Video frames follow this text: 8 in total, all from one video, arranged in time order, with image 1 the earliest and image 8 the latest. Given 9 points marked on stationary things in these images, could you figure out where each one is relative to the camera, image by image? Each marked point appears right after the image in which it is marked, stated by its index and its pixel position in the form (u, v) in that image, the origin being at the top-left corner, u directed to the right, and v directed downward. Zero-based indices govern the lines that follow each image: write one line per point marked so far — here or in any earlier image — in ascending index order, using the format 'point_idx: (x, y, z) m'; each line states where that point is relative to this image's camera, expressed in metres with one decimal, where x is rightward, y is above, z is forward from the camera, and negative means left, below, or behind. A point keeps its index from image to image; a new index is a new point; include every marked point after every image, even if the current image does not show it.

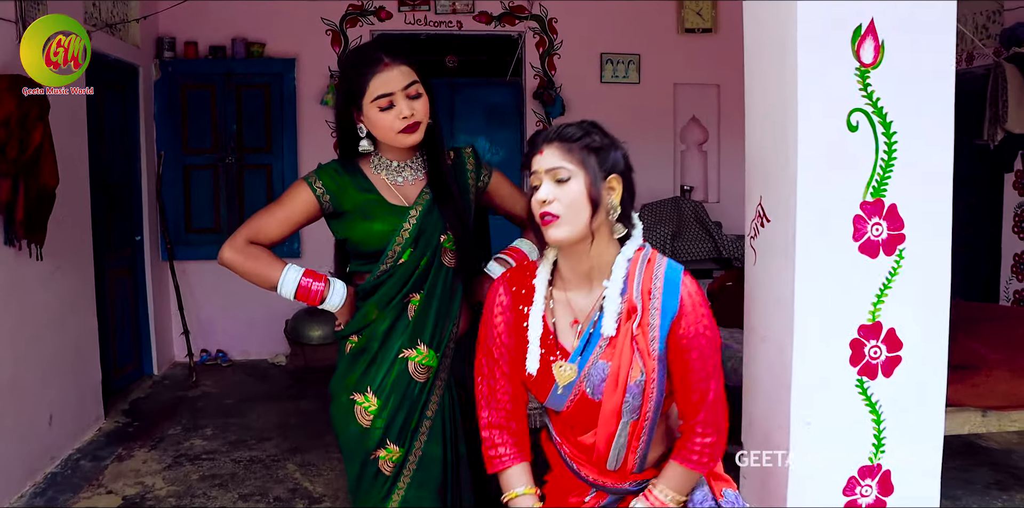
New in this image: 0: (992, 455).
0: (+1.2, -0.5, +3.3) m
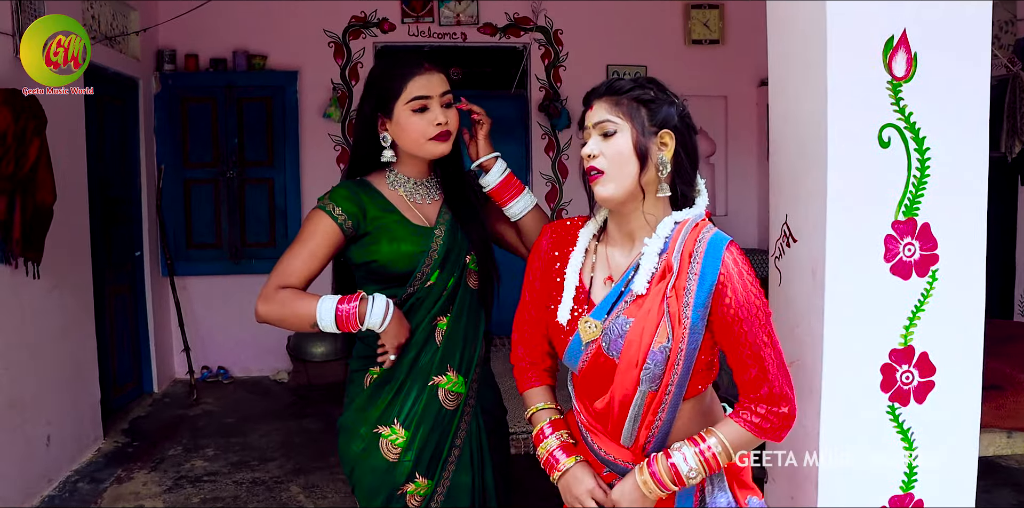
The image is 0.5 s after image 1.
0: (+1.2, -0.5, +3.2) m
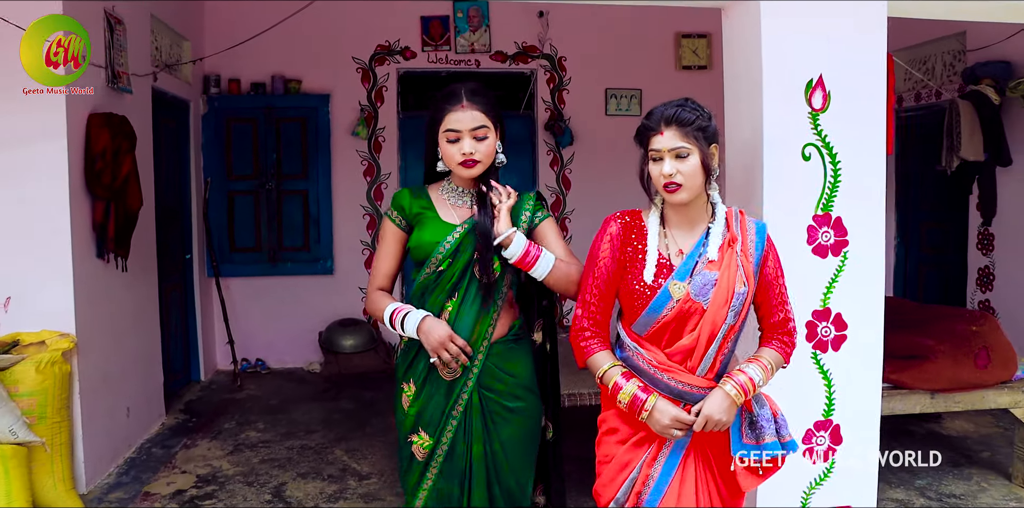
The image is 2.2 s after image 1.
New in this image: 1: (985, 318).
0: (+1.2, -0.5, +3.8) m
1: (+1.1, -0.1, +3.2) m
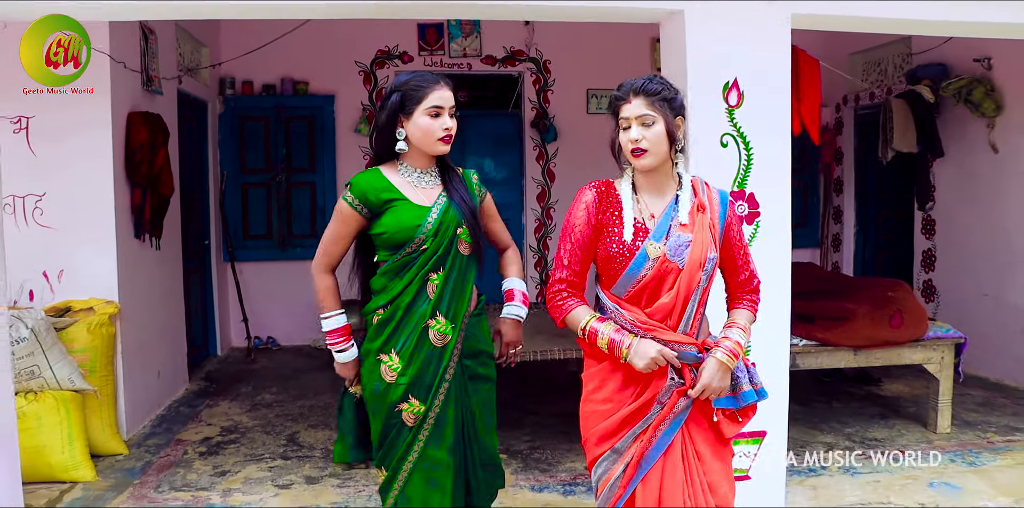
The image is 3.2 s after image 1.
0: (+1.2, -0.5, +4.3) m
1: (+1.1, -0.1, +3.7) m
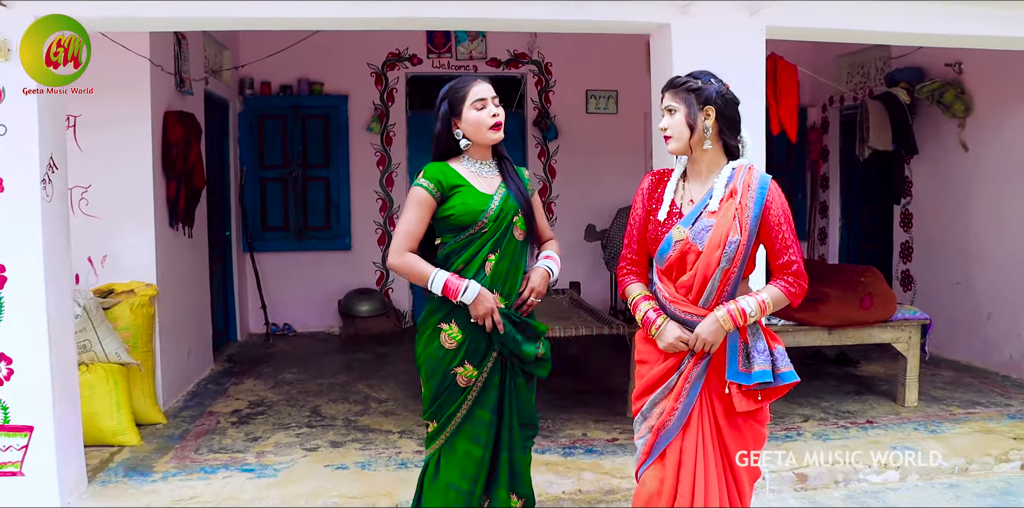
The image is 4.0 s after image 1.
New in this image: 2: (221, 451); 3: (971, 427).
0: (+1.2, -0.4, +4.6) m
1: (+1.1, -0.1, +4.0) m
2: (-0.8, -0.5, +3.5) m
3: (+1.3, -0.5, +3.7) m
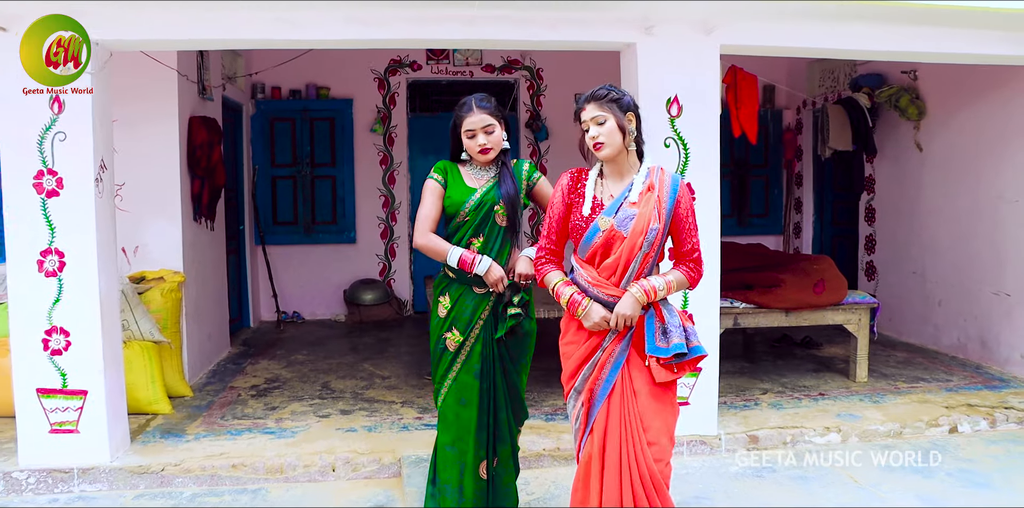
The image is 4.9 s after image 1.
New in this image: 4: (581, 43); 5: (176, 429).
0: (+1.2, -0.4, +5.1) m
1: (+1.0, 0.0, +4.5) m
2: (-0.8, -0.5, +4.0) m
3: (+1.2, -0.4, +4.2) m
4: (+0.2, +0.5, +3.4) m
5: (-0.9, -0.5, +3.8) m
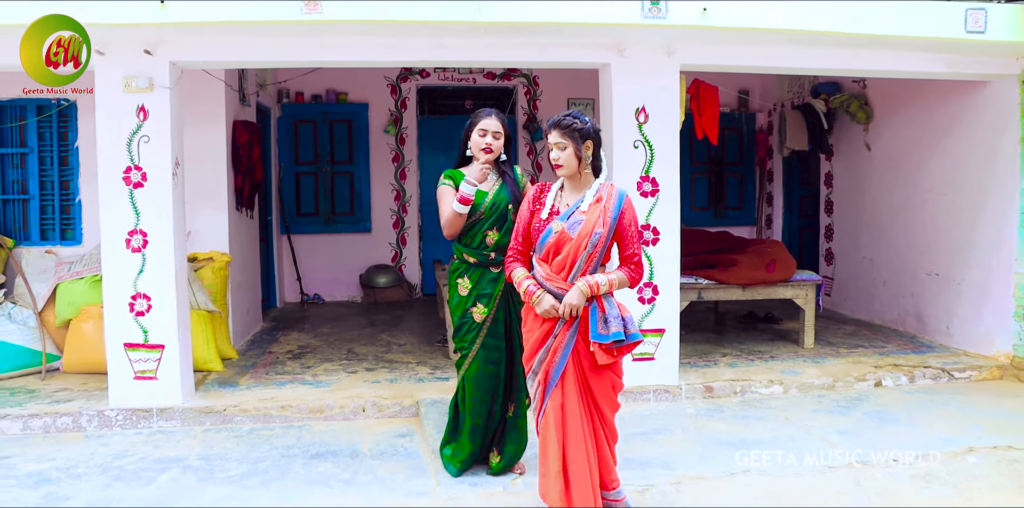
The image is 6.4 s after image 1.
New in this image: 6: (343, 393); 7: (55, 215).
0: (+1.2, -0.3, +5.8) m
1: (+1.0, 0.0, +5.3) m
2: (-0.8, -0.4, +4.7) m
3: (+1.2, -0.4, +4.9) m
4: (+0.2, +0.6, +4.1) m
5: (-0.9, -0.4, +4.6) m
6: (-0.5, -0.4, +4.3) m
7: (-1.8, +0.1, +5.2) m
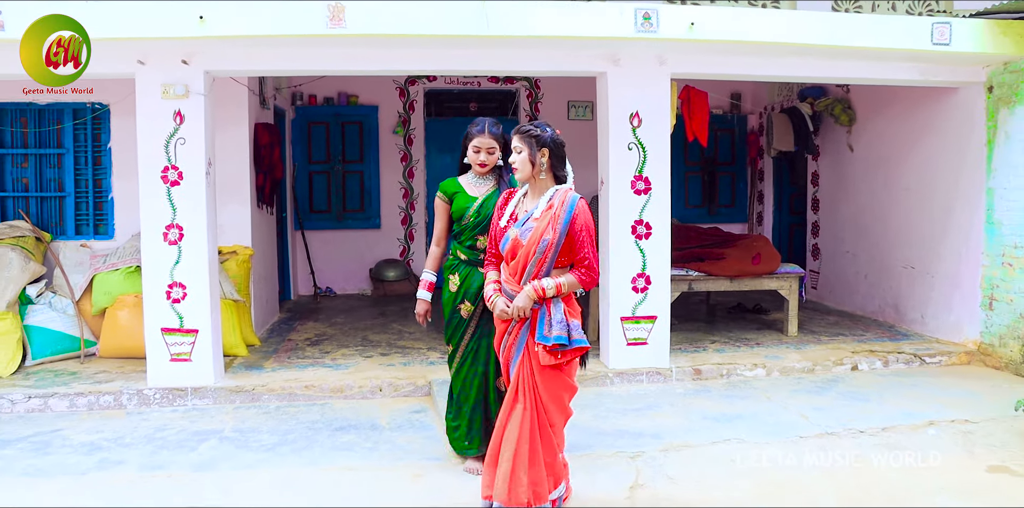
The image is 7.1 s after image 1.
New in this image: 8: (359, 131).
0: (+1.2, -0.3, +6.2) m
1: (+1.0, +0.1, +5.6) m
2: (-0.8, -0.4, +5.1) m
3: (+1.2, -0.4, +5.3) m
4: (+0.2, +0.6, +4.5) m
5: (-0.9, -0.4, +4.9) m
6: (-0.5, -0.4, +4.7) m
7: (-1.7, +0.2, +5.6) m
8: (-0.9, +0.7, +7.7) m
